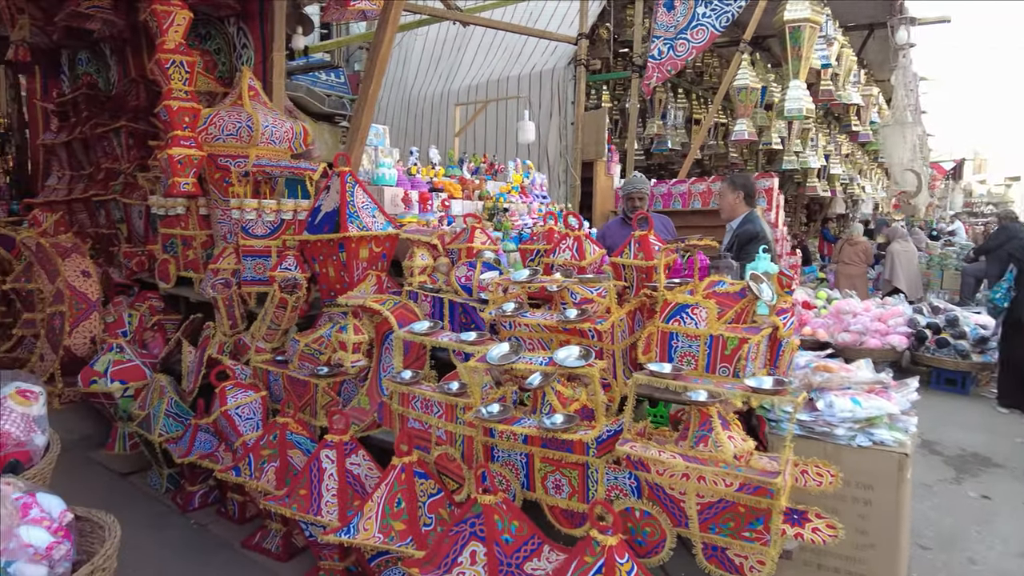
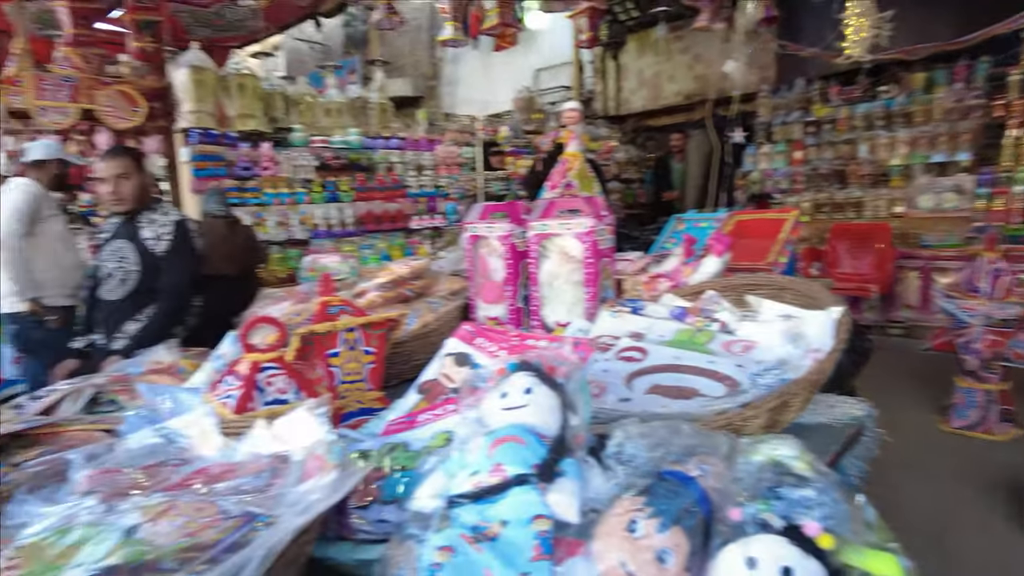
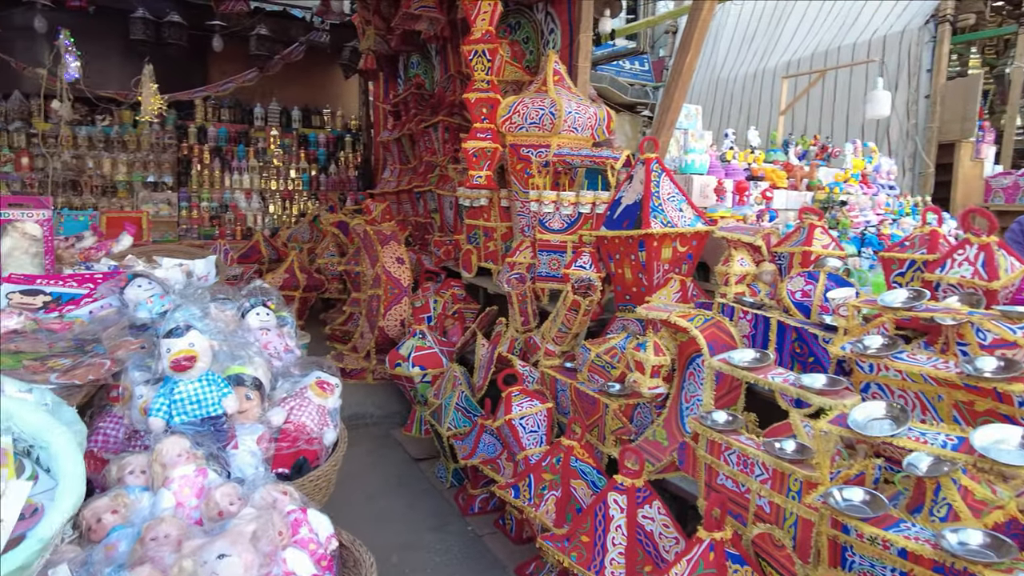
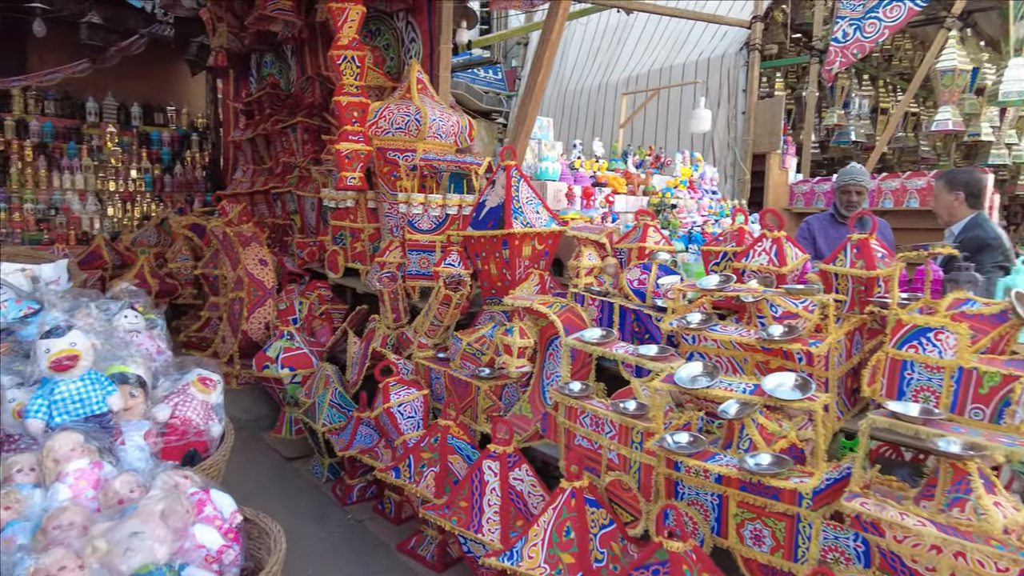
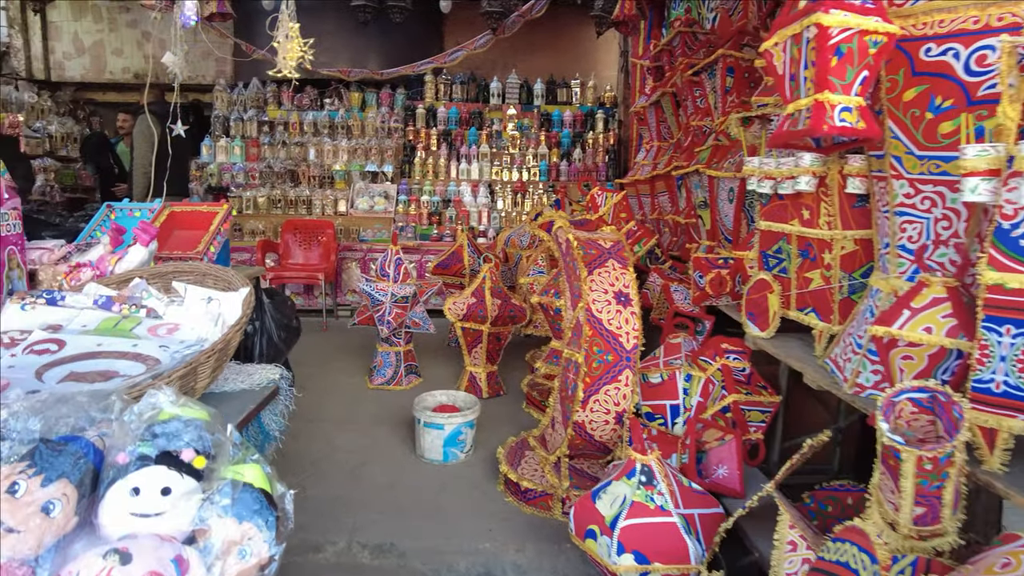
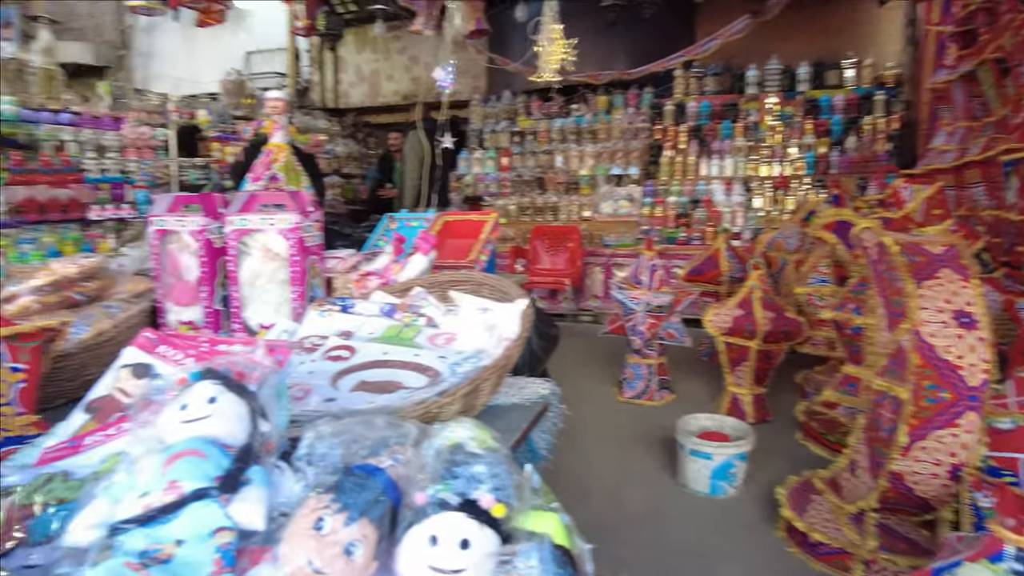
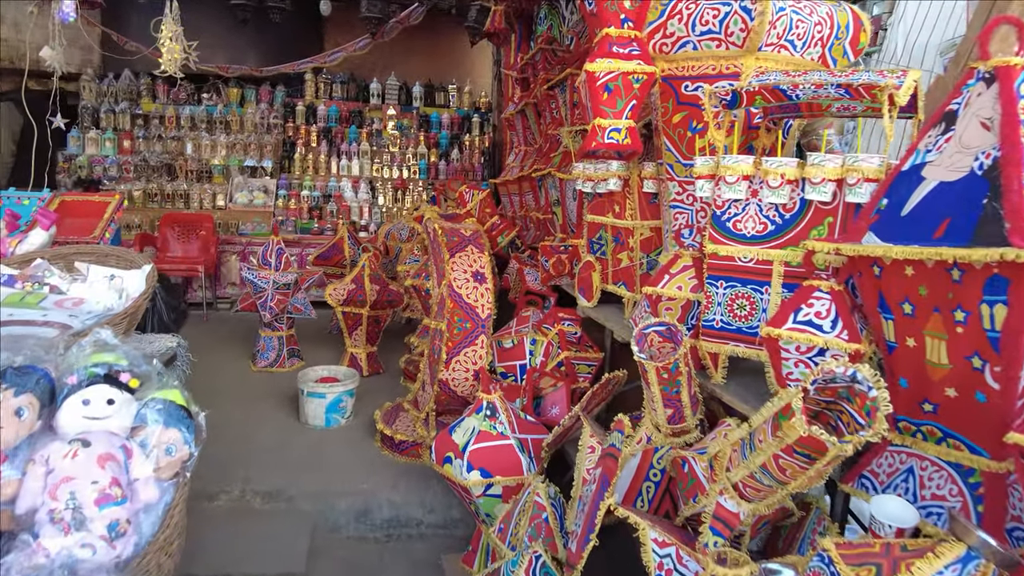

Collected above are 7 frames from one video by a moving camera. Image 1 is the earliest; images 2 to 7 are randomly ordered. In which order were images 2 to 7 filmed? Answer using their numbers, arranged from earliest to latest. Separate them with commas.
4, 3, 7, 5, 6, 2
